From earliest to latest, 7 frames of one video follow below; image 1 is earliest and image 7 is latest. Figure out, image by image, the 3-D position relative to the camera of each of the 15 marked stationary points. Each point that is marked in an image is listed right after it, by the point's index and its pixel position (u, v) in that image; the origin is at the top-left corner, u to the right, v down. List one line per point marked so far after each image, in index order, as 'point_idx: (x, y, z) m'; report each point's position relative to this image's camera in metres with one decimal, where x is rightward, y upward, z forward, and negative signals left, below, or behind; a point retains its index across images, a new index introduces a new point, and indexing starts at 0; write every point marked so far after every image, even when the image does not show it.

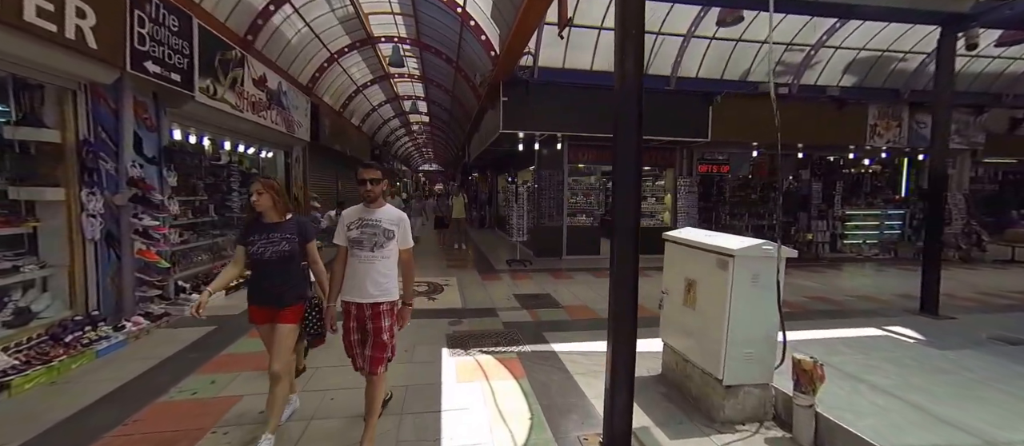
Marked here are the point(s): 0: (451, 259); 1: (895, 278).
0: (-1.3, -0.9, +8.0) m
1: (+7.6, -1.1, +7.6) m
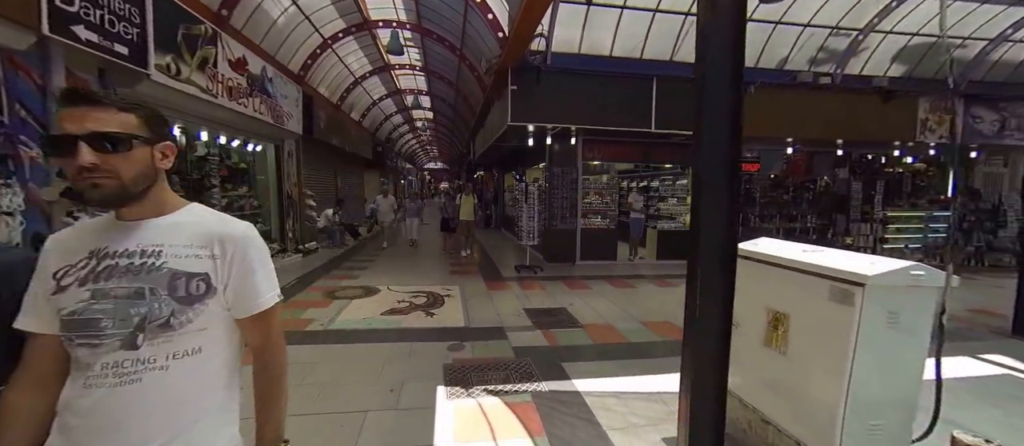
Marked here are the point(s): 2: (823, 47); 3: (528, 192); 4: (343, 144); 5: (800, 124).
0: (-1.1, -0.9, +7.3) m
1: (+7.7, -1.2, +6.7) m
2: (+6.6, +3.6, +7.6) m
3: (+0.3, +0.5, +7.0) m
4: (-4.7, +2.2, +10.6) m
5: (+6.0, +2.0, +7.9) m
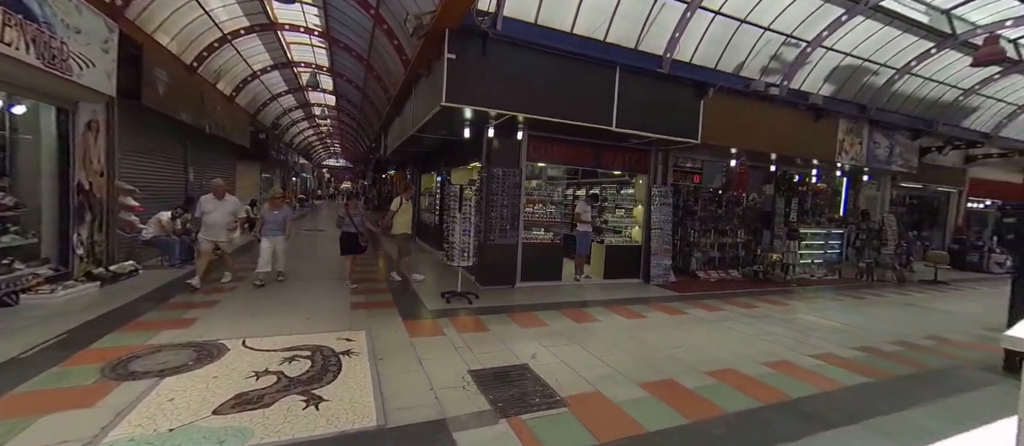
0: (-2.2, -1.1, +5.3) m
1: (+6.6, -1.6, +6.8) m
2: (+5.3, +3.3, +7.5) m
3: (-0.7, +0.4, +5.4) m
4: (-6.4, +2.1, +7.8) m
5: (+4.7, +1.7, +7.6) m
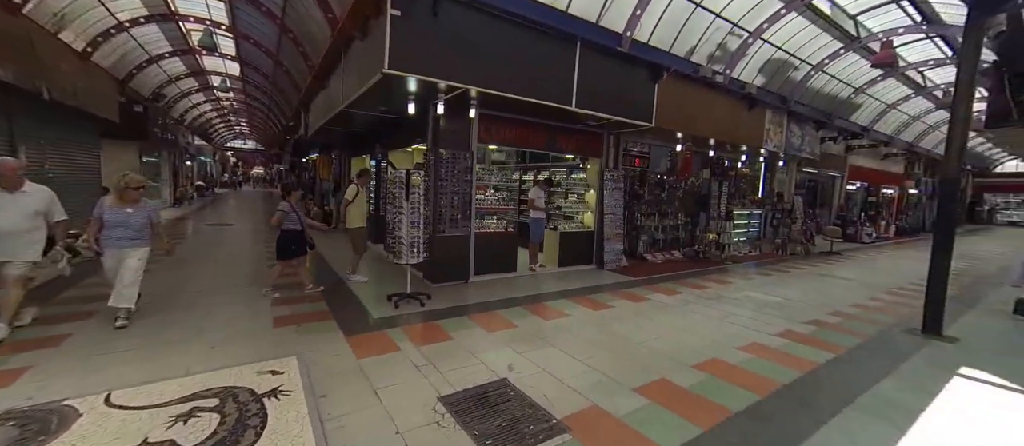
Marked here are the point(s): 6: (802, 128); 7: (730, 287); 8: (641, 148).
0: (-2.7, -1.0, +4.4) m
1: (+5.7, -1.2, +7.4) m
2: (+4.2, +3.6, +7.6) m
3: (-1.2, +0.5, +4.7) m
4: (-7.3, +2.1, +5.9) m
5: (+3.6, +2.1, +7.7) m
6: (+8.5, +2.8, +11.2) m
7: (+3.9, -1.1, +6.8) m
8: (+2.9, +1.7, +8.5) m
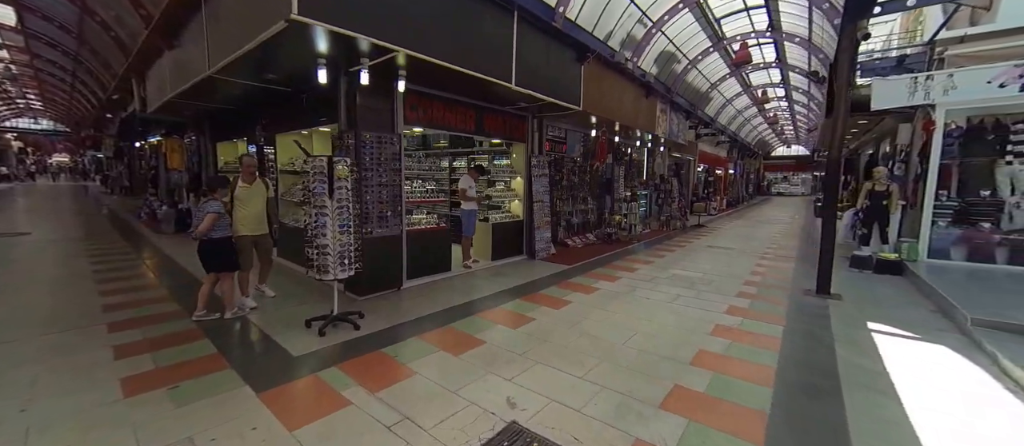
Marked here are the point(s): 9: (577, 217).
0: (-2.9, -1.1, +2.9) m
1: (+4.2, -0.7, +8.3) m
2: (+2.5, +4.0, +7.8) m
3: (-1.7, +0.4, +3.5) m
4: (-7.9, +1.8, +2.8) m
5: (+2.0, +2.4, +7.8) m
6: (+5.6, +3.5, +12.5) m
7: (+2.6, -0.8, +7.2) m
8: (+1.0, +2.0, +8.4) m
9: (+1.6, +0.1, +9.3) m
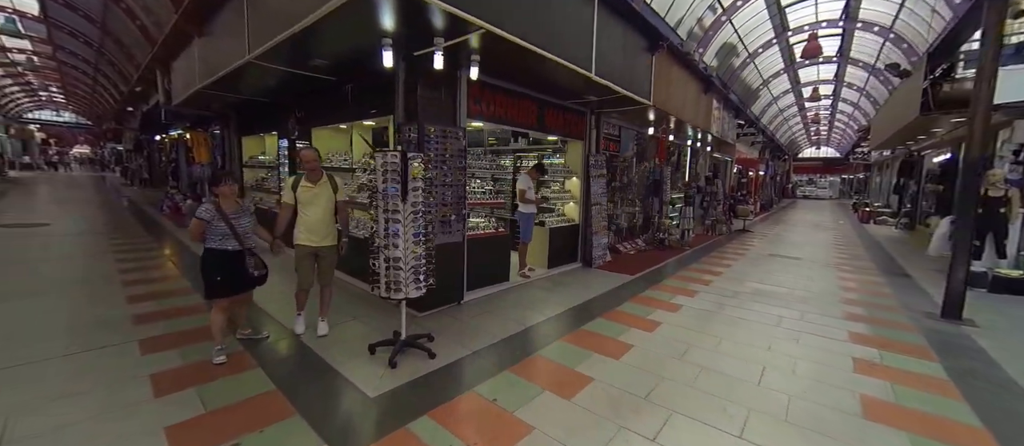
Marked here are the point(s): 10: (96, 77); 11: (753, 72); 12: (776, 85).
0: (-2.1, -1.2, +2.4) m
1: (+5.2, -0.9, +7.5) m
2: (+3.5, +3.9, +7.1) m
3: (-0.8, +0.4, +2.9) m
4: (-7.0, +1.8, +2.4) m
5: (+3.0, +2.3, +7.1) m
6: (+6.7, +3.4, +11.8) m
7: (+3.6, -0.9, +6.5) m
8: (+2.0, +1.9, +7.7) m
9: (+2.6, 0.0, +8.6) m
10: (-19.4, +6.7, +17.7) m
11: (+7.4, +4.7, +11.6) m
12: (+10.6, +5.6, +15.3) m
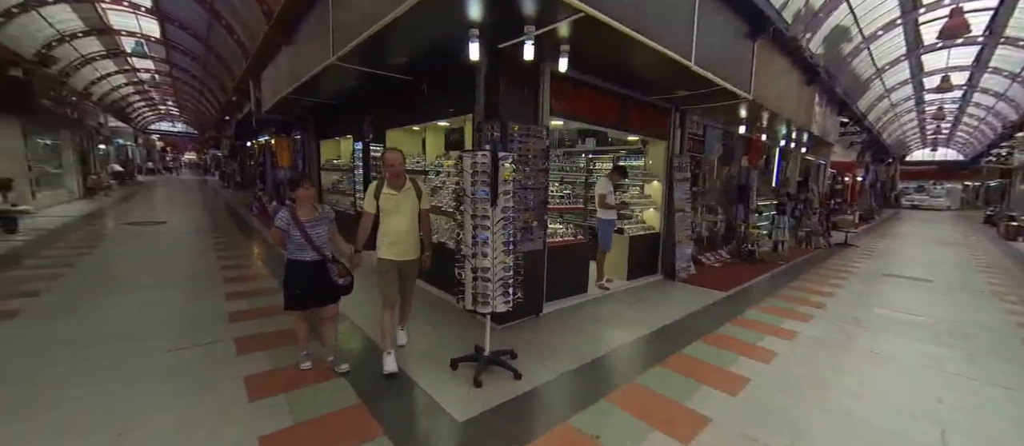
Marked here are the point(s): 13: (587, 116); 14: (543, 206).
0: (-1.5, -1.2, +2.2) m
1: (+6.4, -1.1, +6.3) m
2: (+4.9, +3.7, +6.2) m
3: (-0.1, +0.3, +2.6) m
4: (-6.3, +1.9, +3.0) m
5: (+4.3, +2.1, +6.3) m
6: (+8.7, +3.0, +10.3) m
7: (+4.7, -1.1, +5.5) m
8: (+3.4, +1.7, +7.0) m
9: (+4.0, -0.2, +7.8) m
10: (-16.3, +7.0, +19.9) m
11: (+9.3, +4.3, +10.2) m
12: (+13.0, +5.2, +13.3) m
13: (+1.0, +1.3, +4.5) m
14: (+0.3, +0.2, +3.8) m
